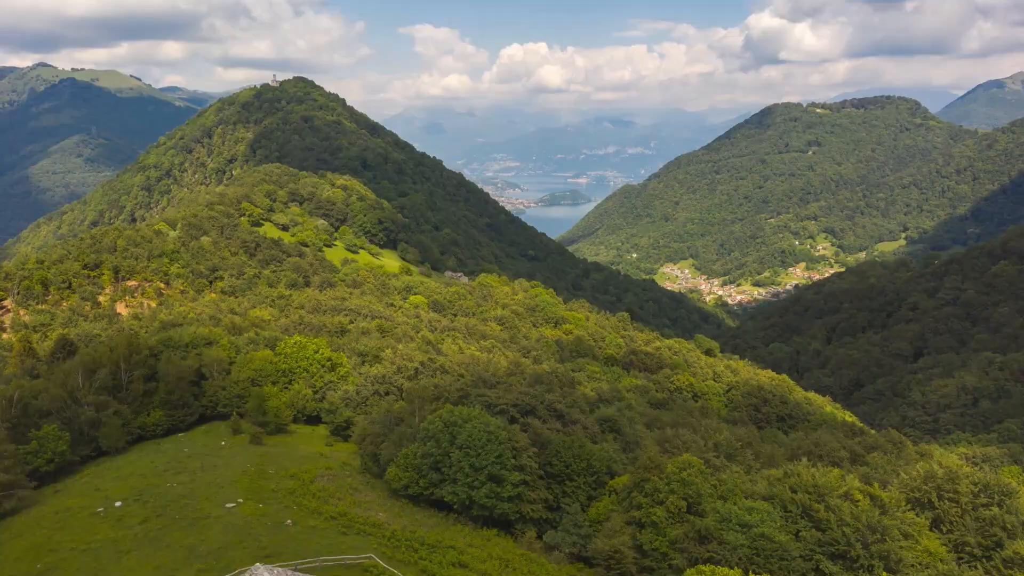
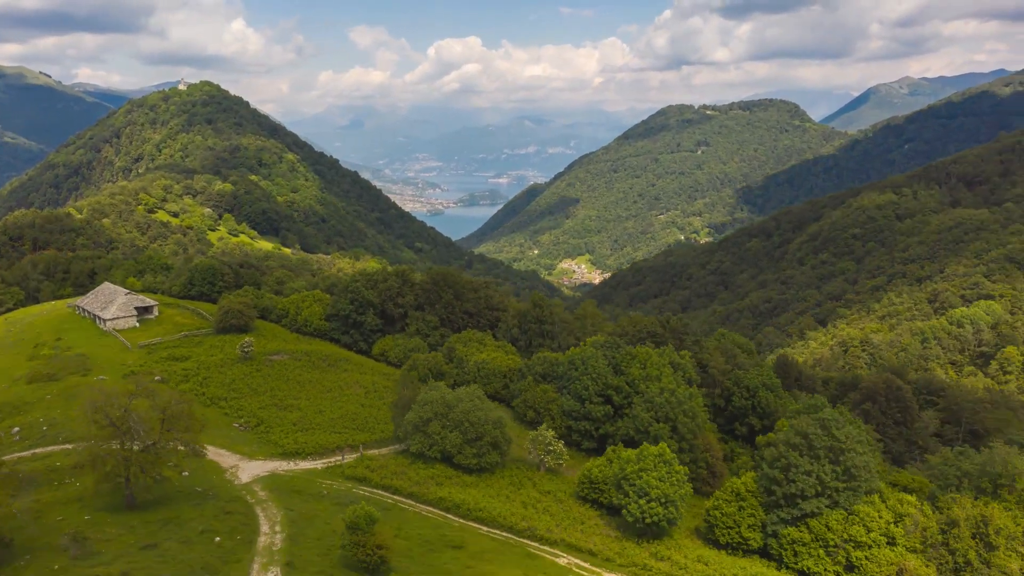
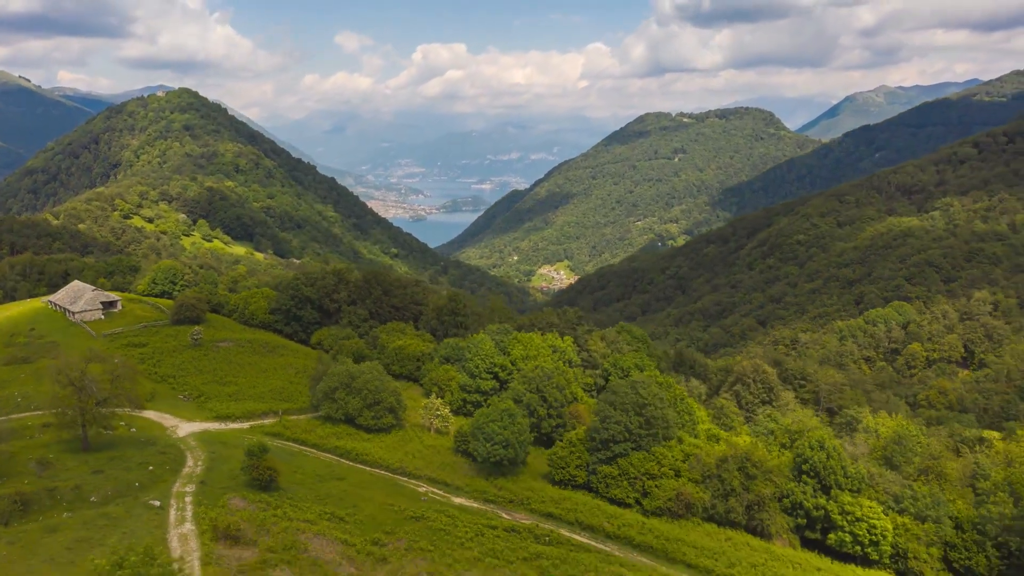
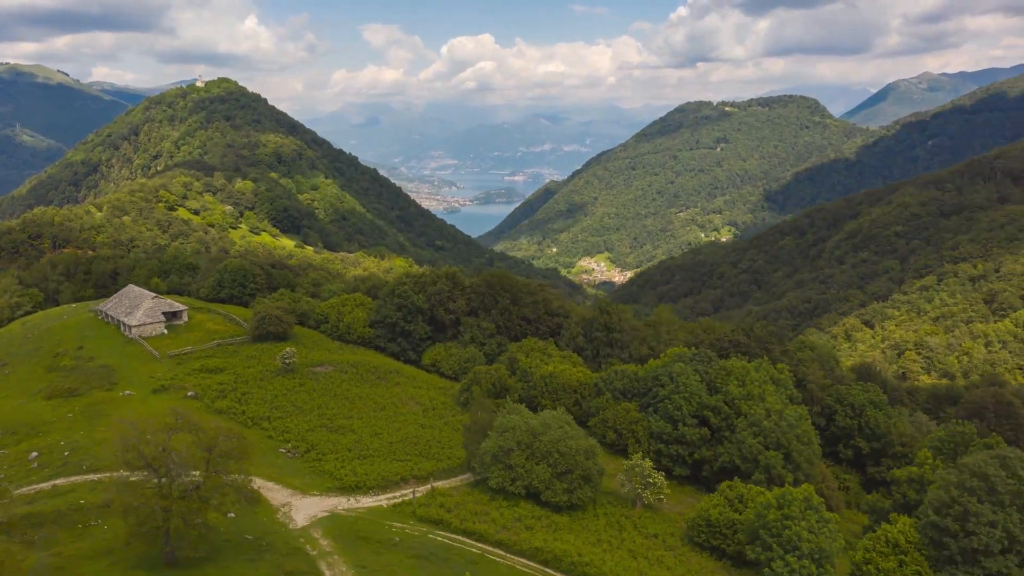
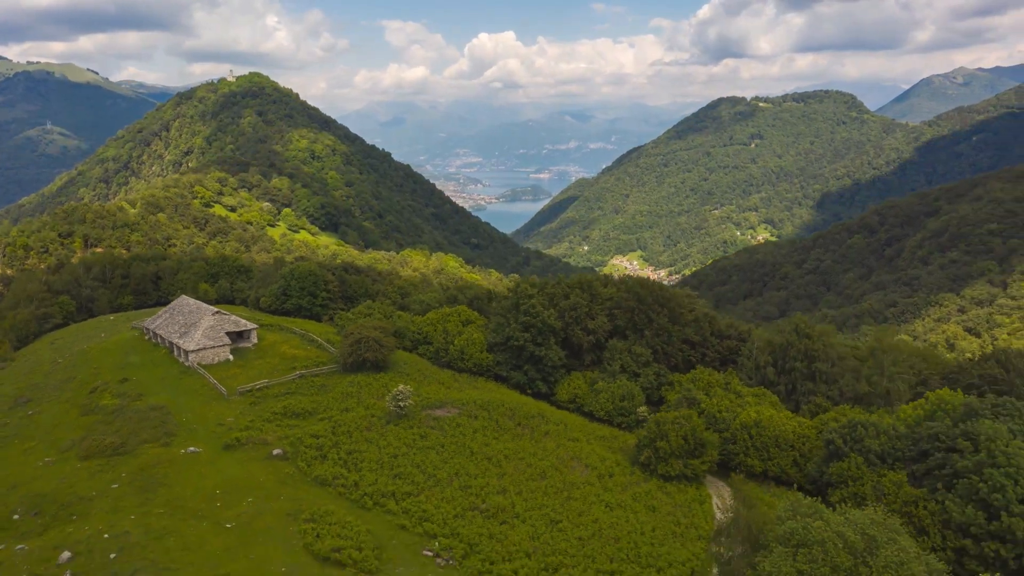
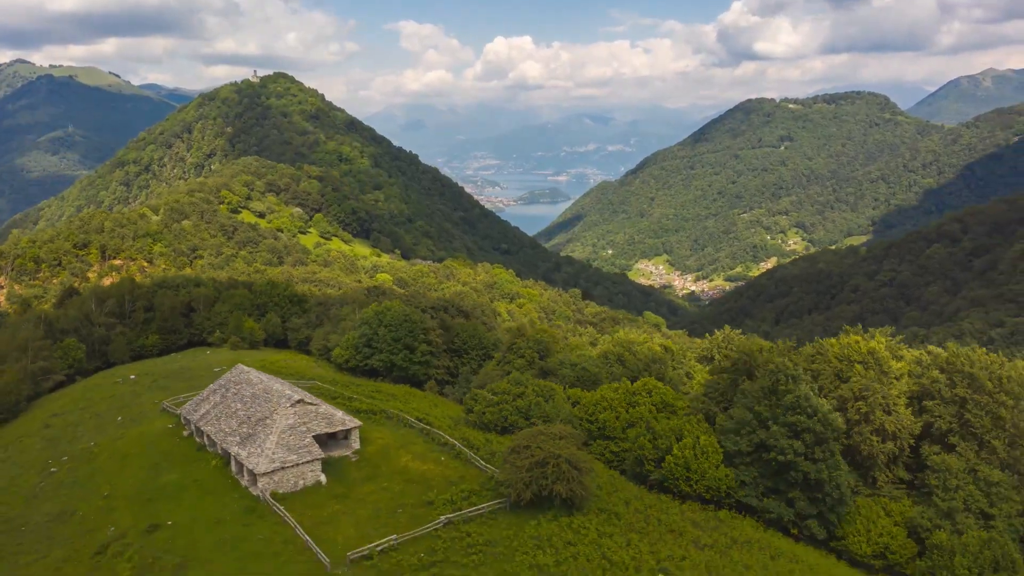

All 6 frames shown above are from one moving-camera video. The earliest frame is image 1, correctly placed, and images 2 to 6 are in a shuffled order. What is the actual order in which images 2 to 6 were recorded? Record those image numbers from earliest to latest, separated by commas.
6, 5, 4, 2, 3
